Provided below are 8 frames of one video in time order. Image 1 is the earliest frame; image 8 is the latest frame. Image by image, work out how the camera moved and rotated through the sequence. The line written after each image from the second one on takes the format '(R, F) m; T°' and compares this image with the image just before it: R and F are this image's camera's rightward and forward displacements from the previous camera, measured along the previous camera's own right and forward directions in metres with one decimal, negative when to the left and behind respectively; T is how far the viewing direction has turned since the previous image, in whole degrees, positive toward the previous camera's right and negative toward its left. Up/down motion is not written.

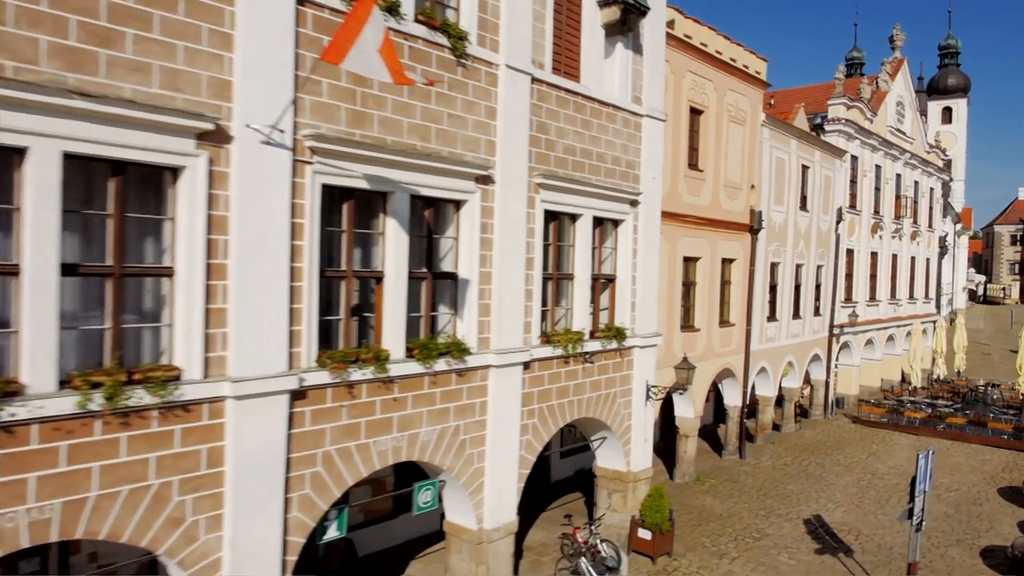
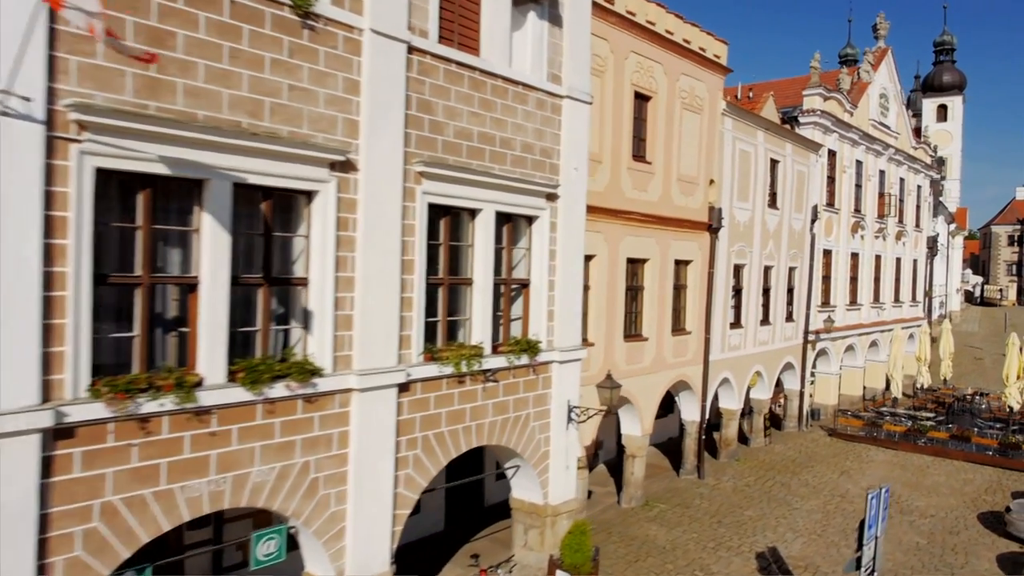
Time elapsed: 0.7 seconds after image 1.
(+1.3, +1.4) m; 0°
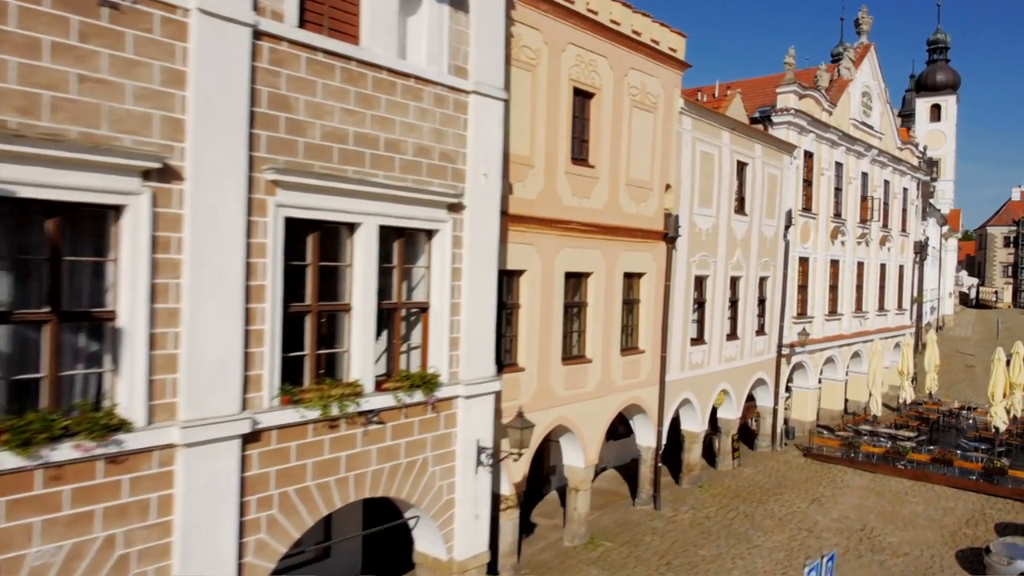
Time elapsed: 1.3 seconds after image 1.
(+1.1, +1.3) m; 0°
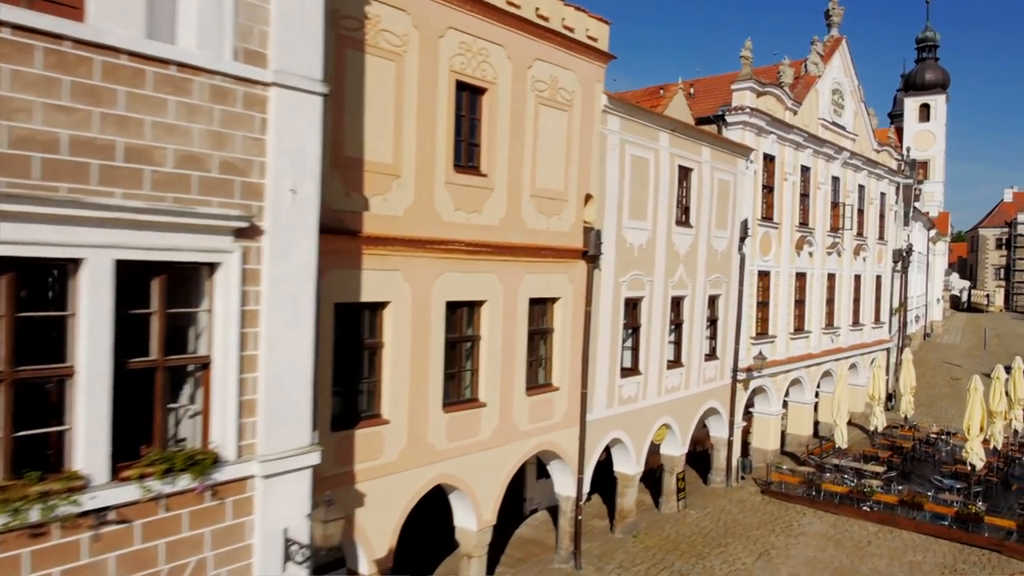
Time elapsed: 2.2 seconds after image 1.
(+1.6, +1.9) m; 0°
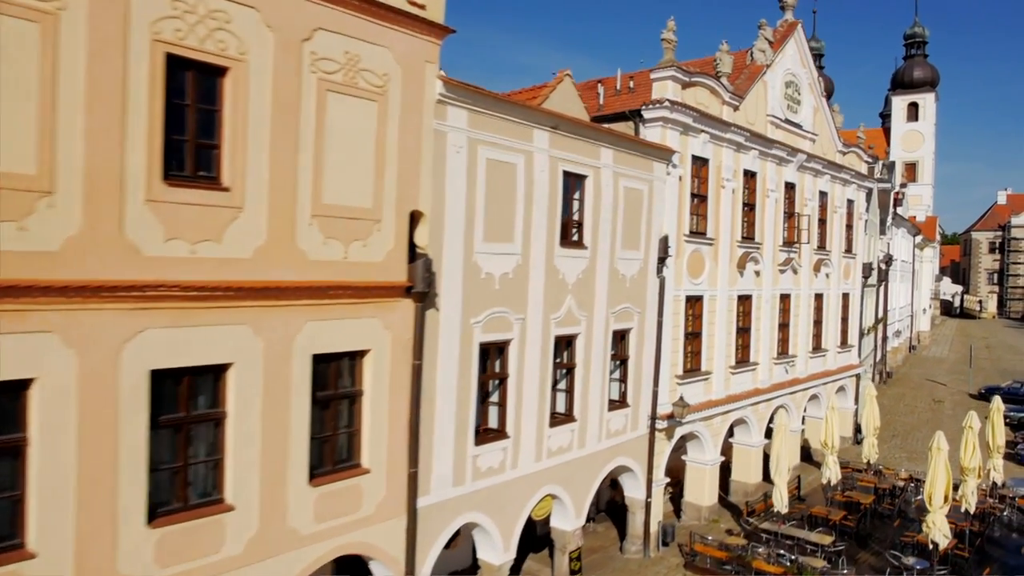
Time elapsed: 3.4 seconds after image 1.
(+2.3, +2.9) m; 0°
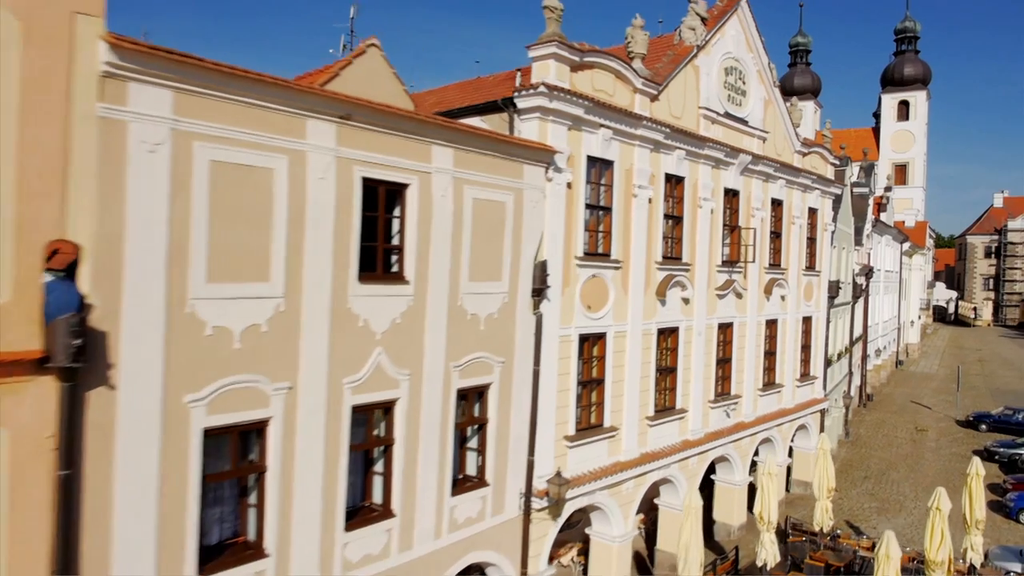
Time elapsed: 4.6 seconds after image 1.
(+2.4, +3.2) m; 0°
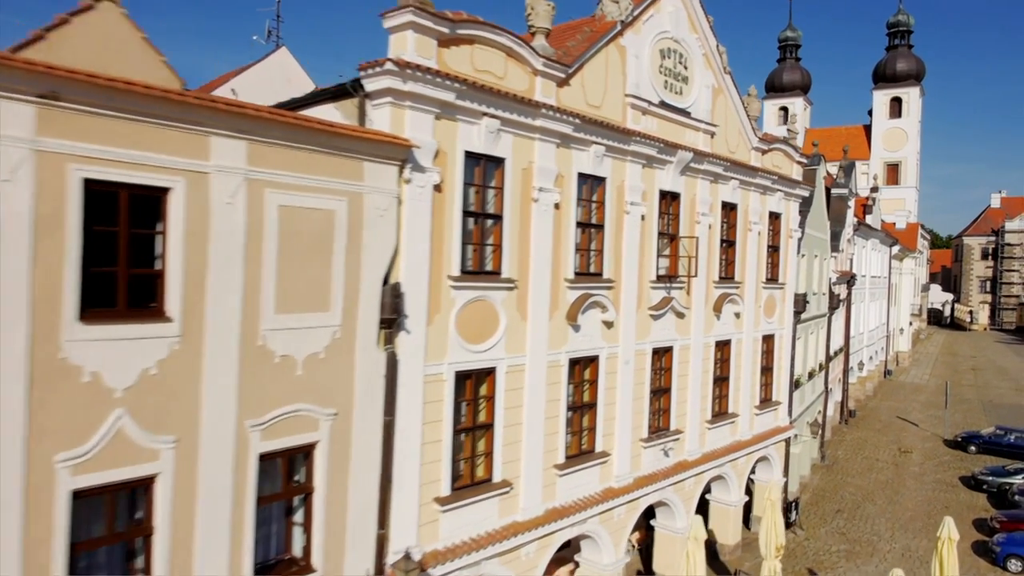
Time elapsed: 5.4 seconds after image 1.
(+1.8, +2.2) m; 0°
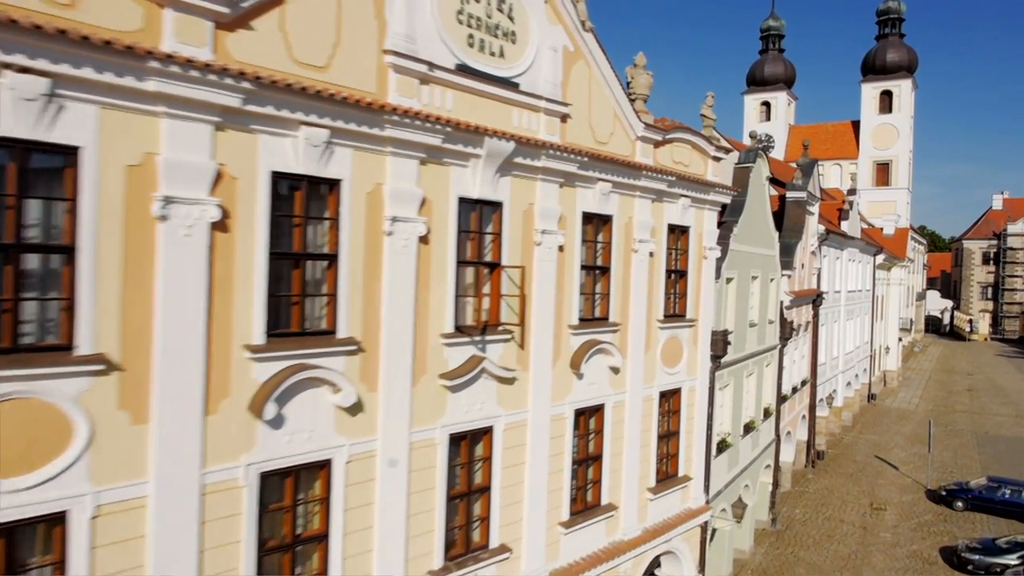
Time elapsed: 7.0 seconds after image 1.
(+3.2, +4.4) m; 0°
